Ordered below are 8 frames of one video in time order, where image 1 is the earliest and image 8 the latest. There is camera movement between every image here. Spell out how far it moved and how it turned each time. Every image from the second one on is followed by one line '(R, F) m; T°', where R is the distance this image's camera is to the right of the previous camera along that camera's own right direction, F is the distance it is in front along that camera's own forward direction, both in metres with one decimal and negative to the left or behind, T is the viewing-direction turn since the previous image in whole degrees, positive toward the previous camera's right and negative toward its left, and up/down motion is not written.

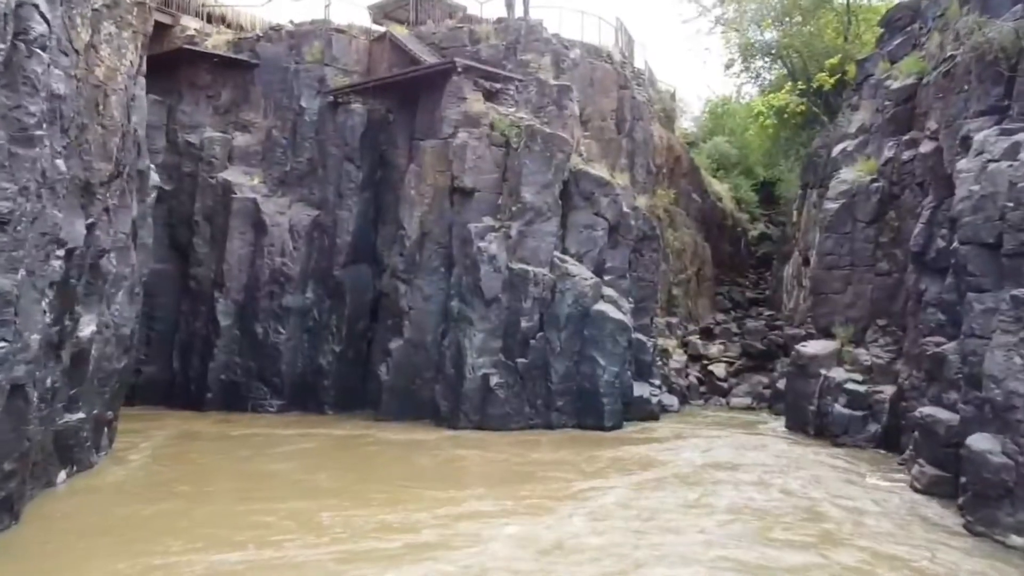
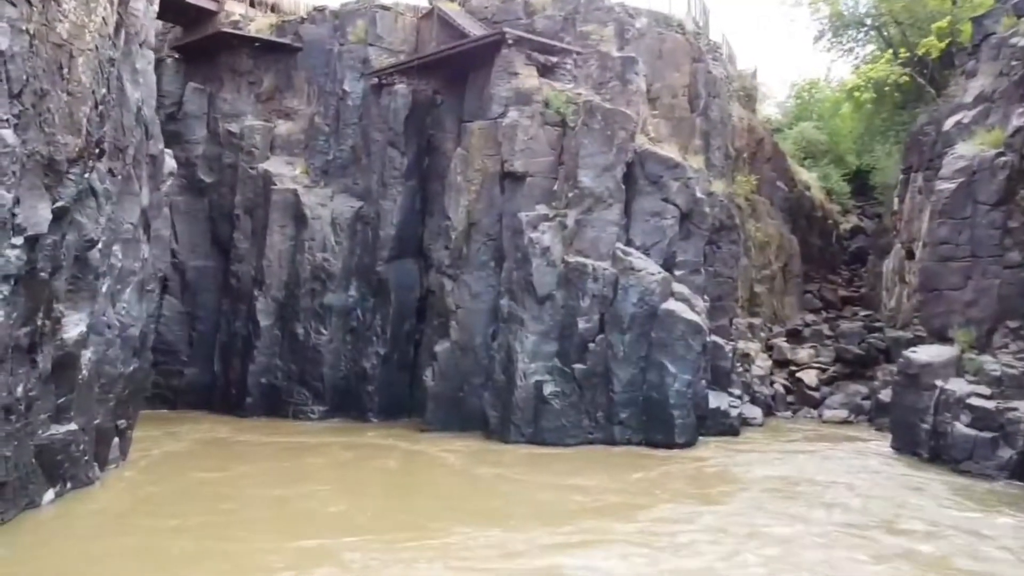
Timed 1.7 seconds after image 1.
(+0.4, +2.0) m; -6°
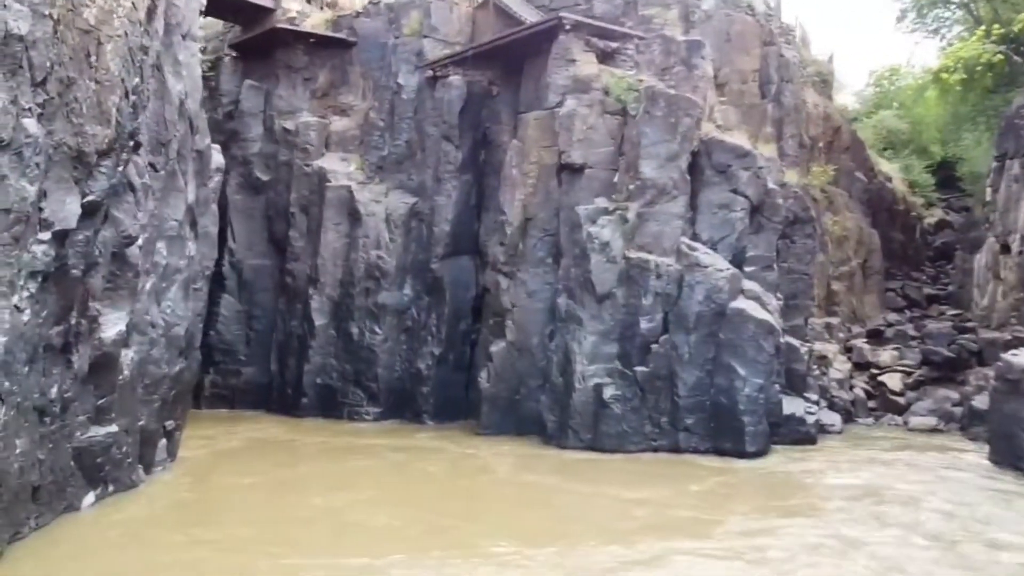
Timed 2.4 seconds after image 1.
(+0.2, +0.8) m; -5°
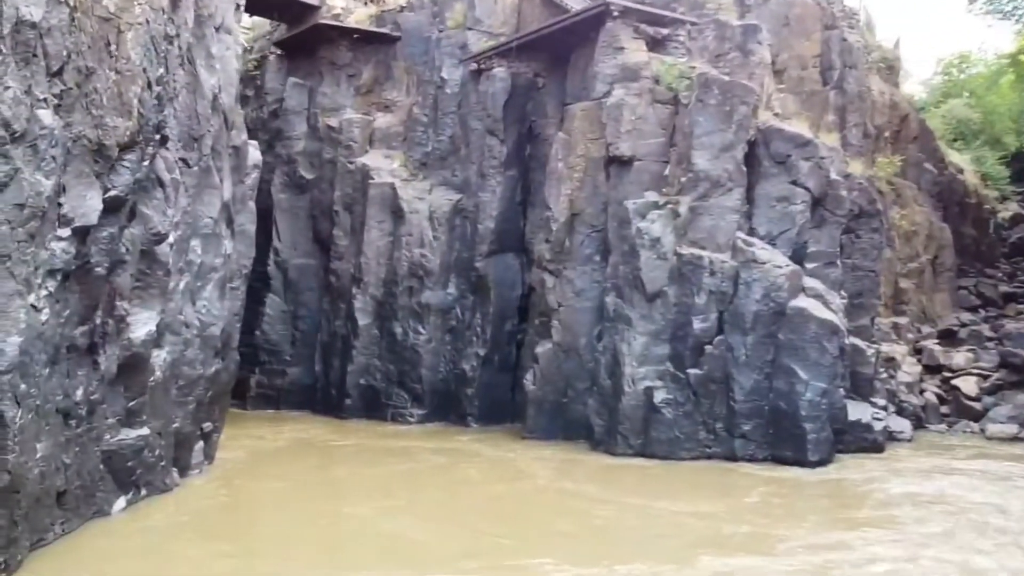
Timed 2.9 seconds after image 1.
(+0.1, +0.6) m; -4°
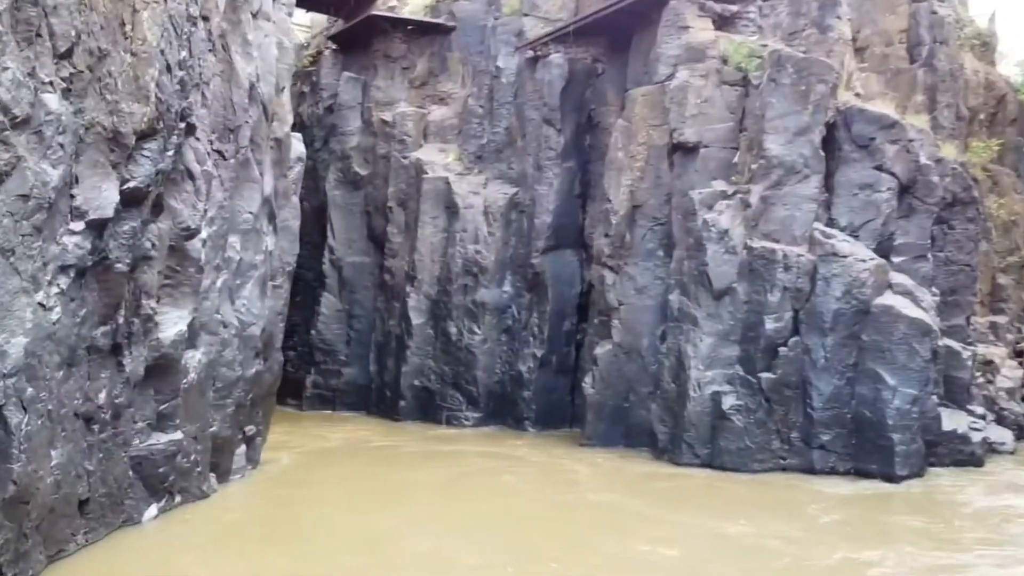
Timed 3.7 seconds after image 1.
(+0.2, +0.8) m; -5°
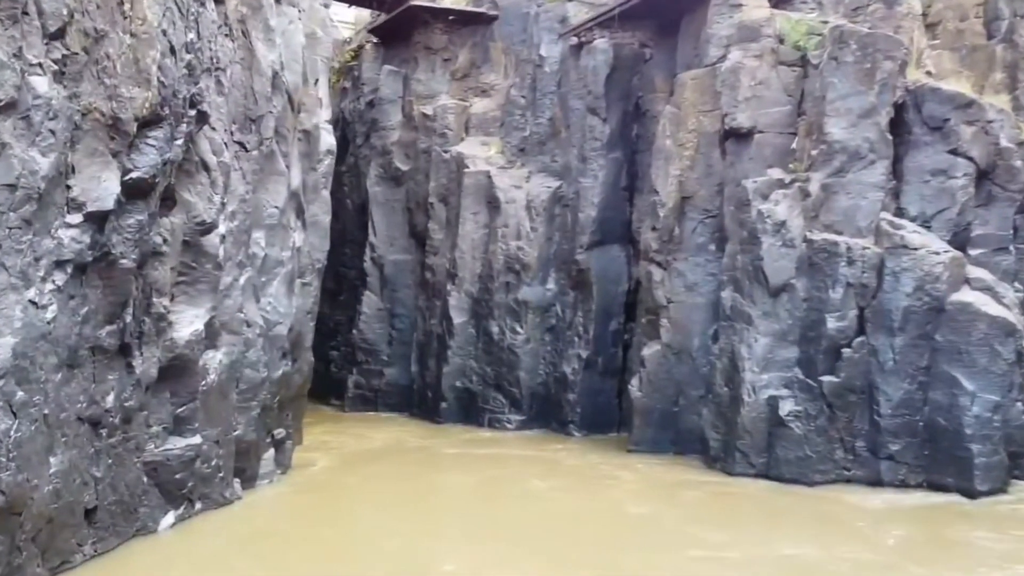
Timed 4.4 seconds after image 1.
(+0.2, +0.7) m; -4°
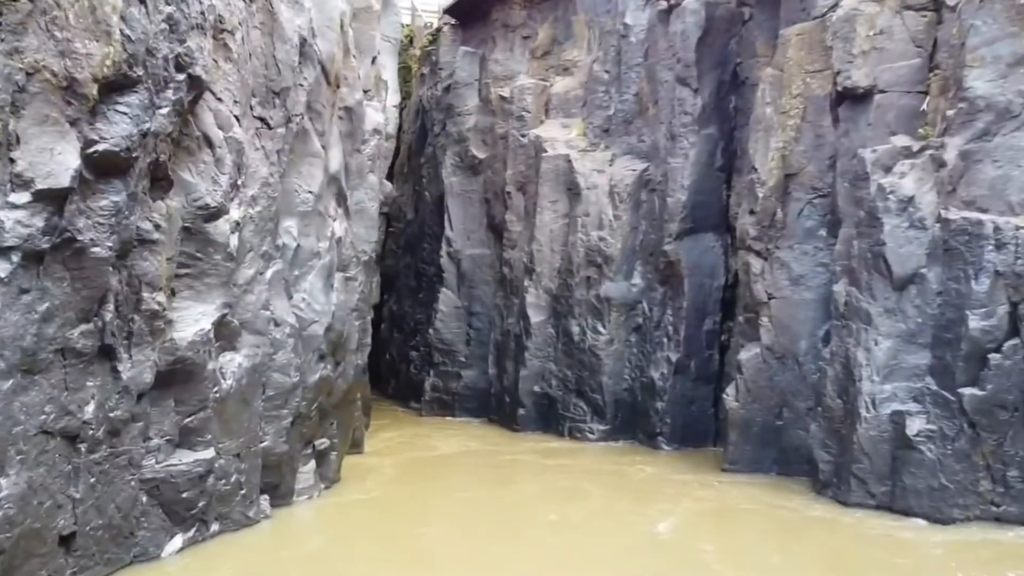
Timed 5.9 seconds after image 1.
(+0.6, +1.6) m; -8°
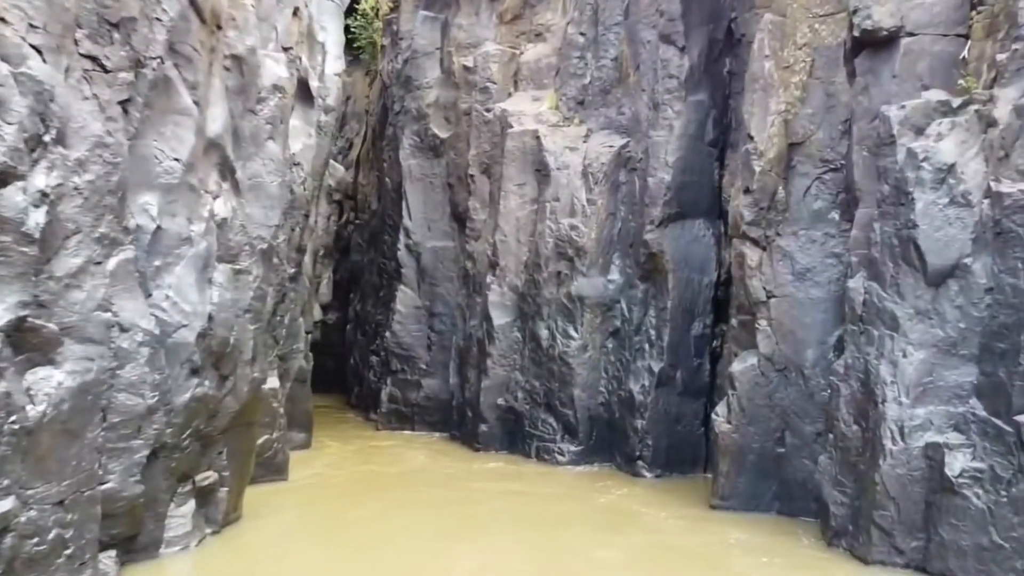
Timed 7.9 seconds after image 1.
(+0.8, +2.2) m; 0°
